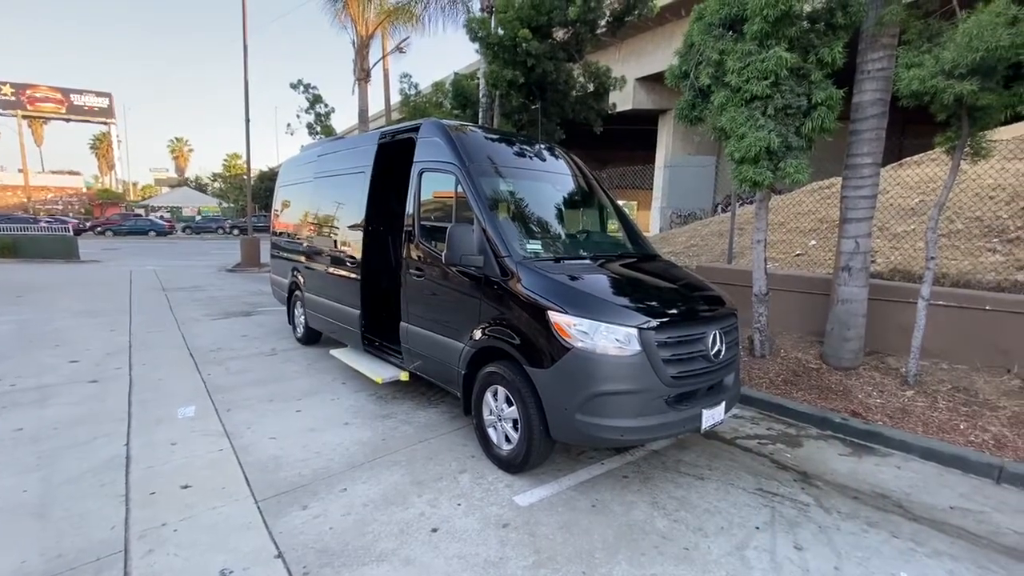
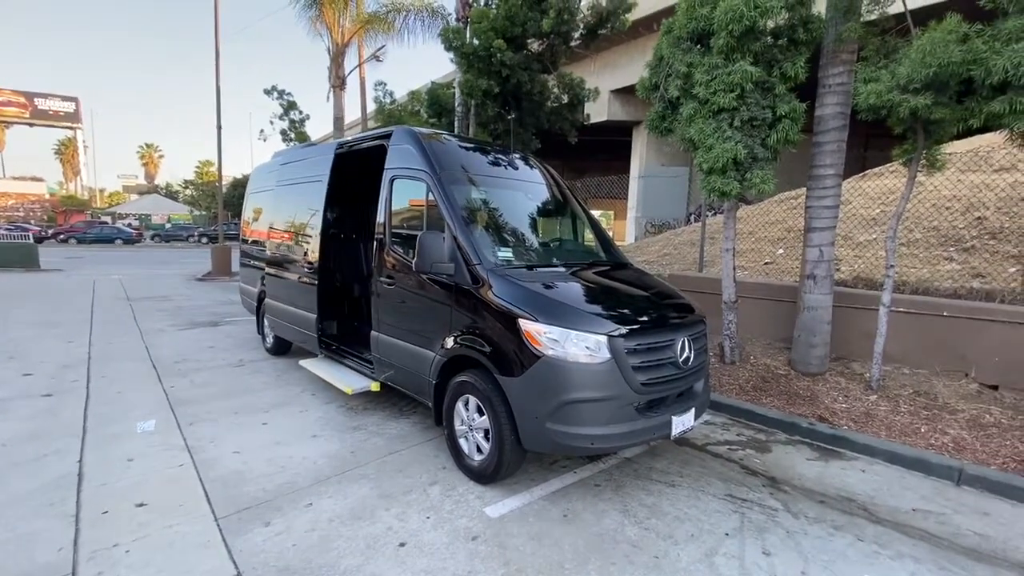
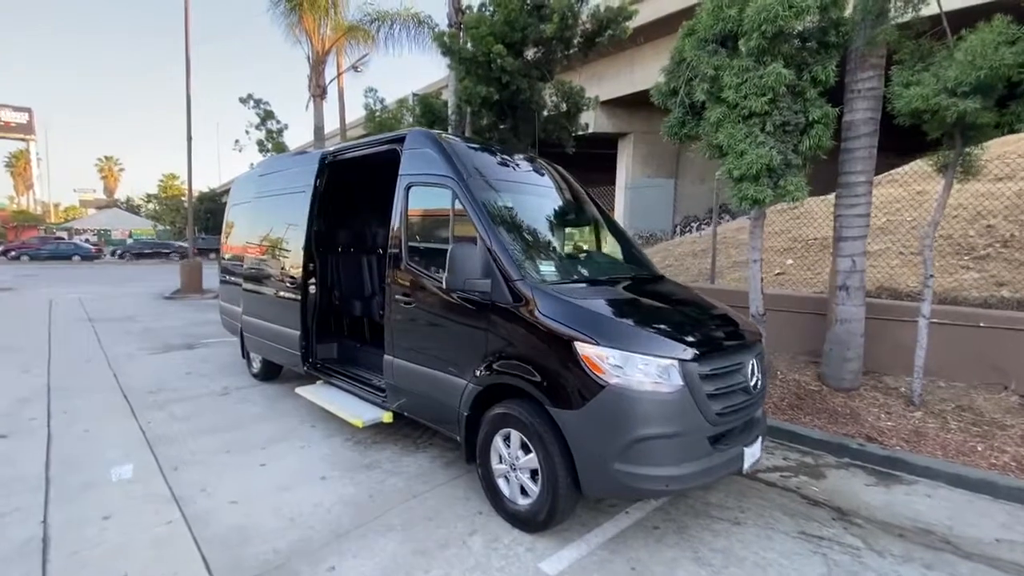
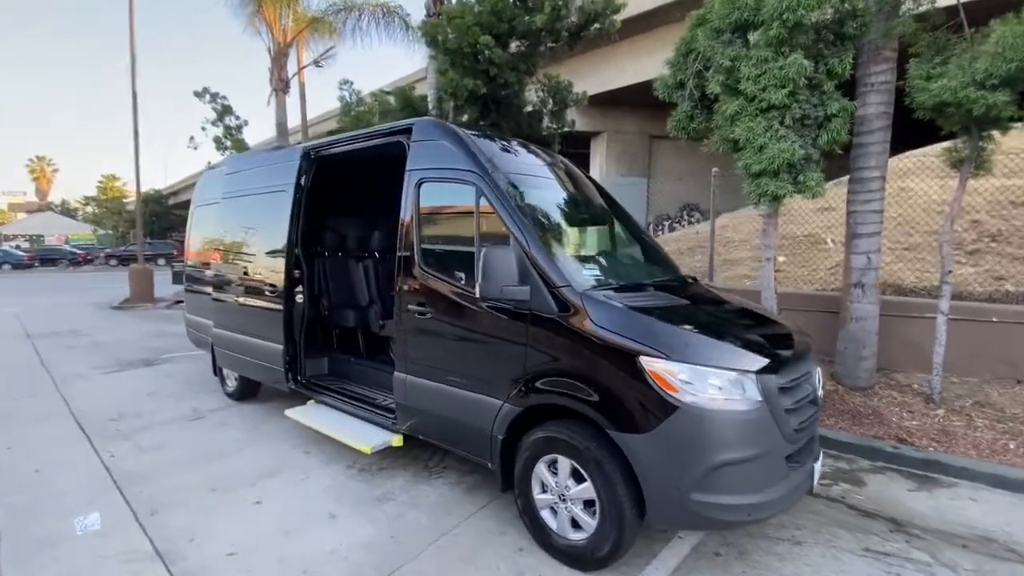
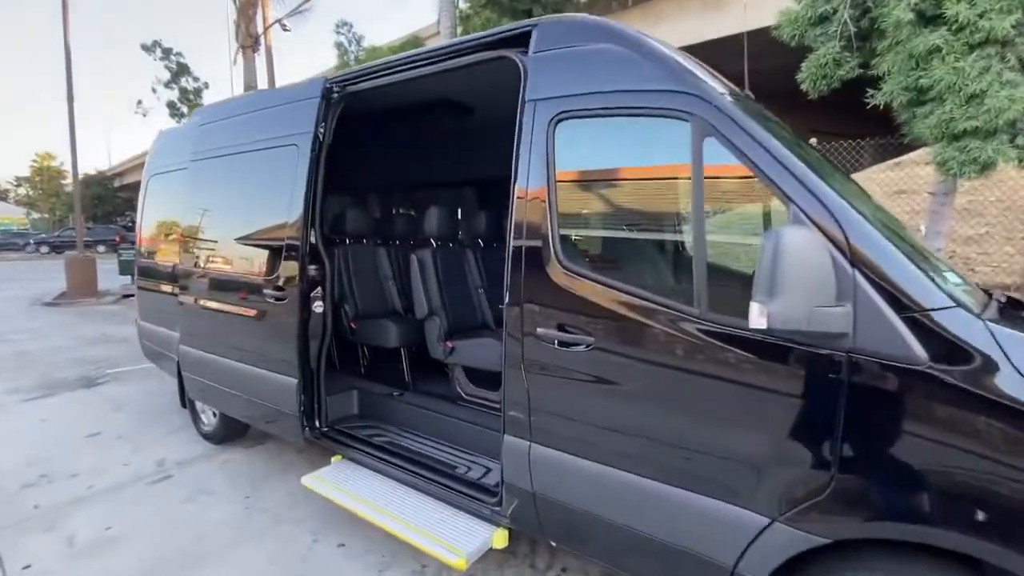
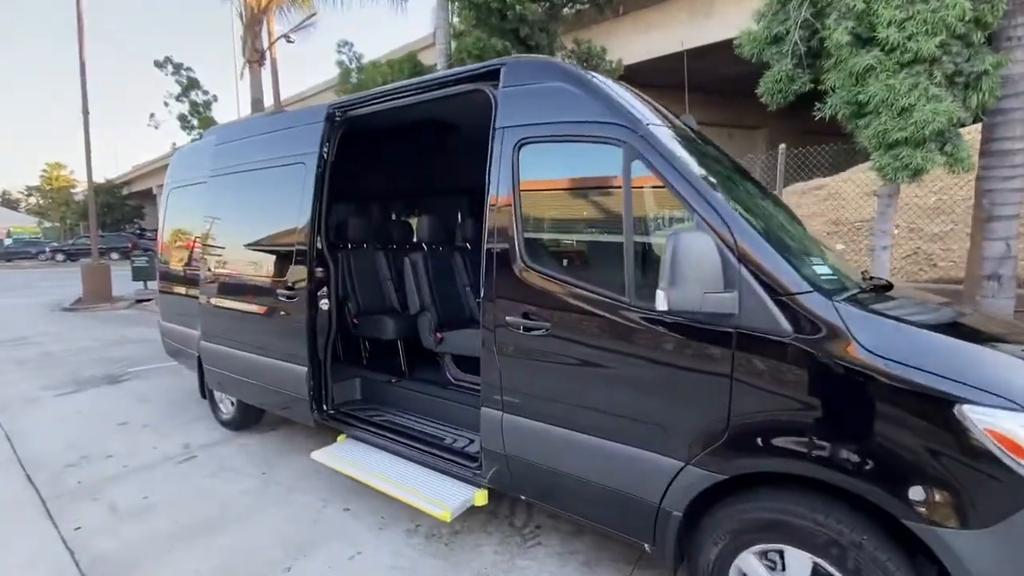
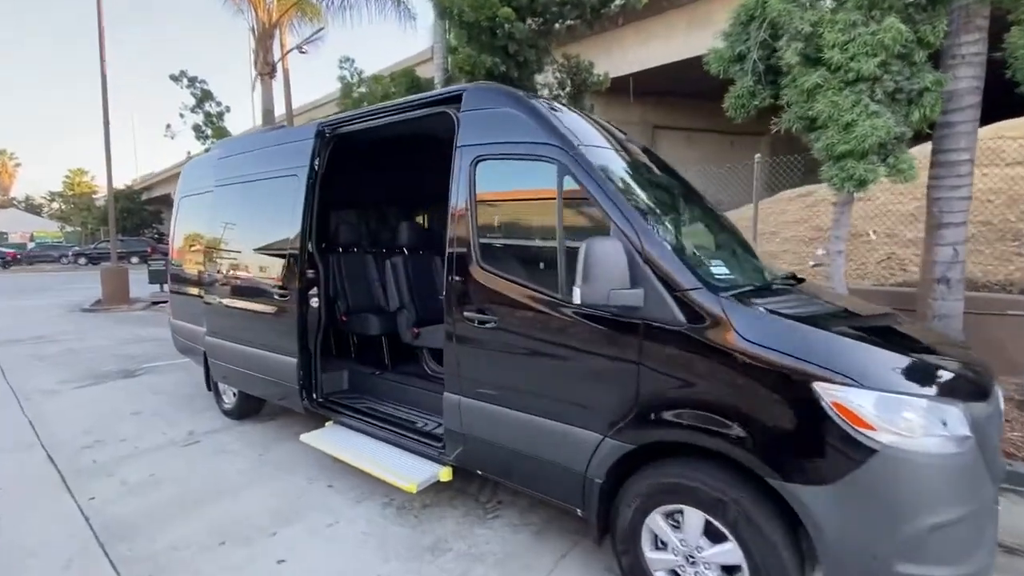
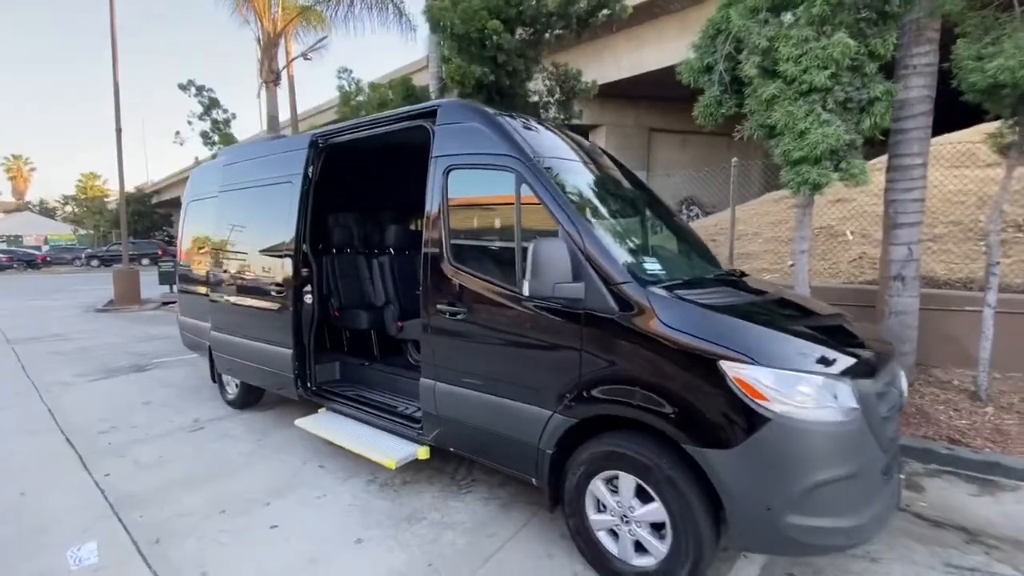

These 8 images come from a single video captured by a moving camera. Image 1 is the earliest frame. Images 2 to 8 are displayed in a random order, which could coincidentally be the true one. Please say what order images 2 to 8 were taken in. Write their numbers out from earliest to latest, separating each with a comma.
2, 3, 4, 8, 7, 6, 5
